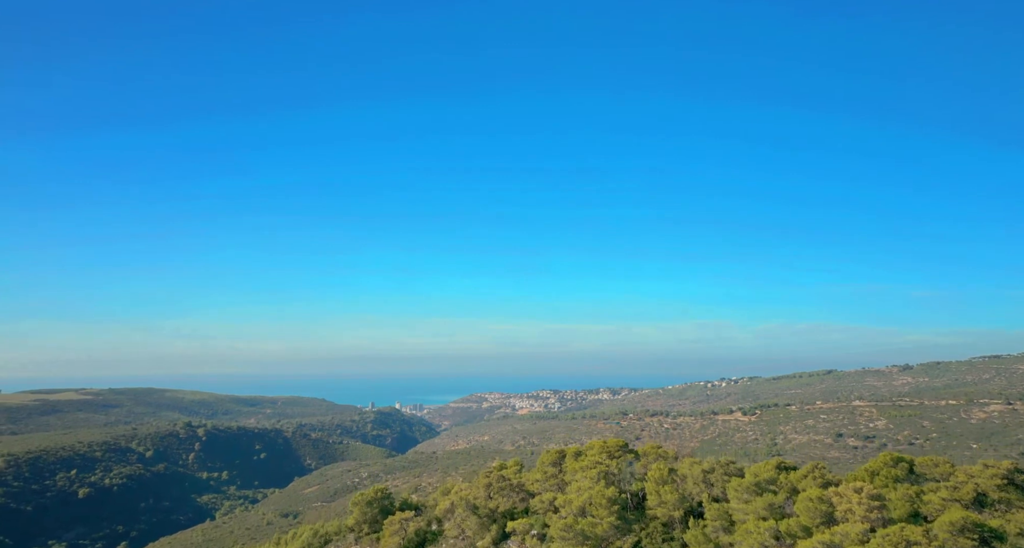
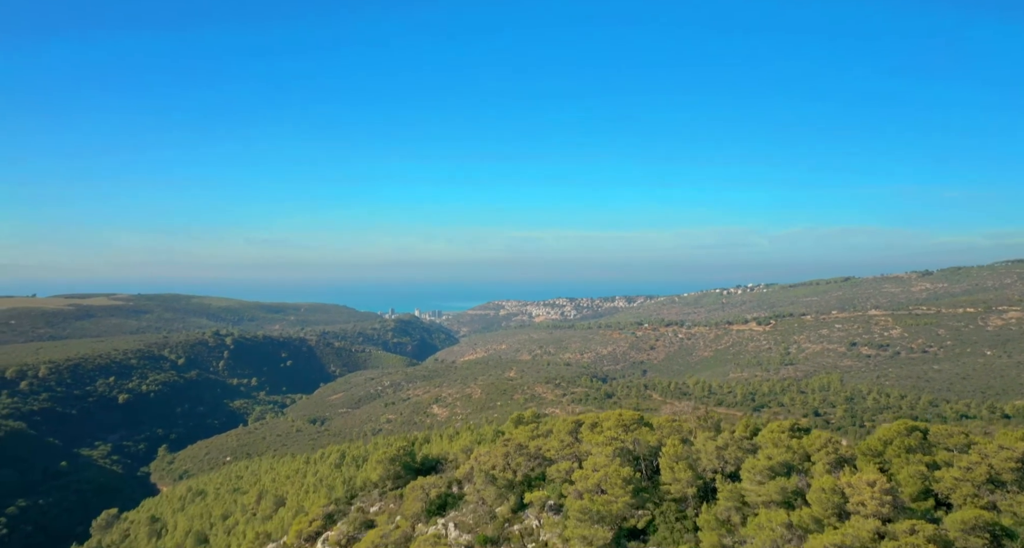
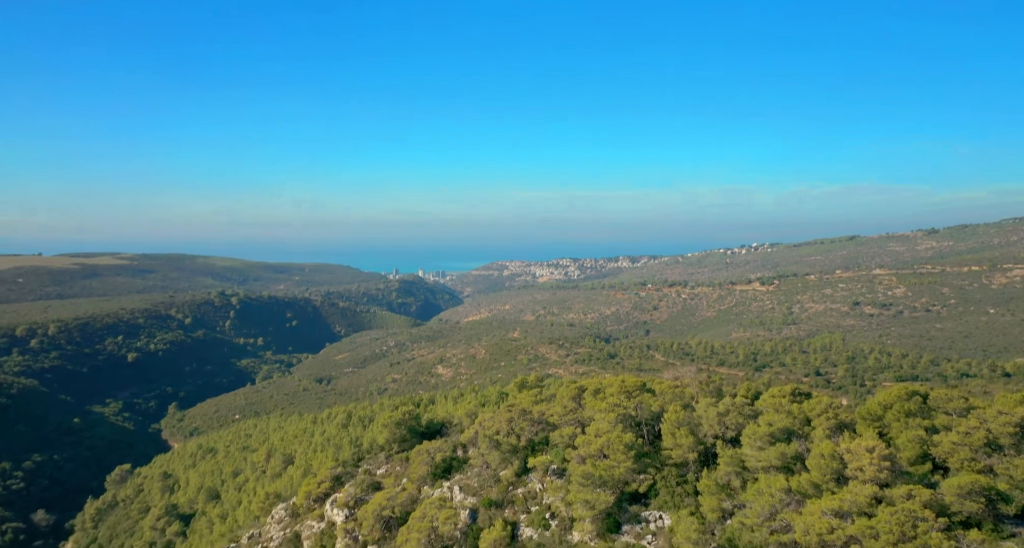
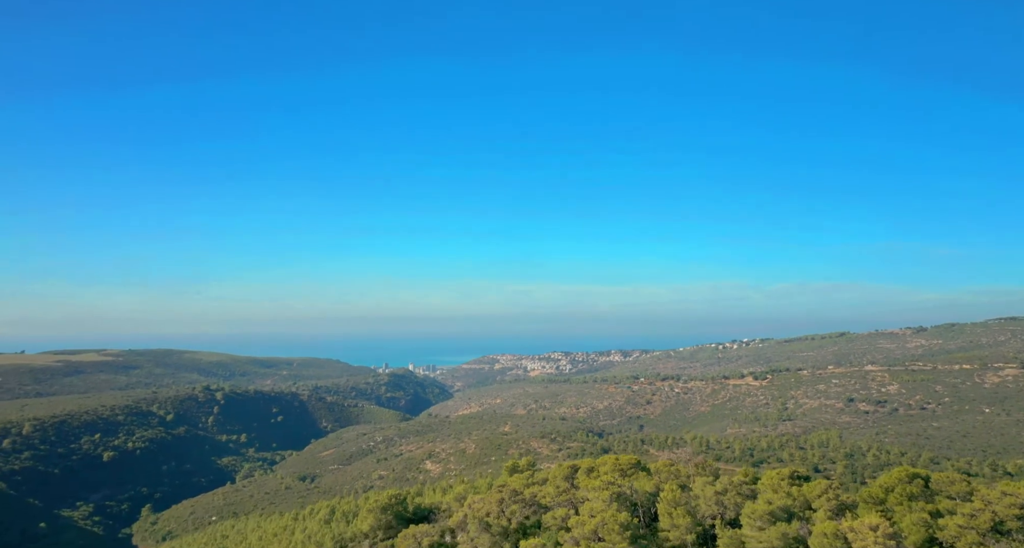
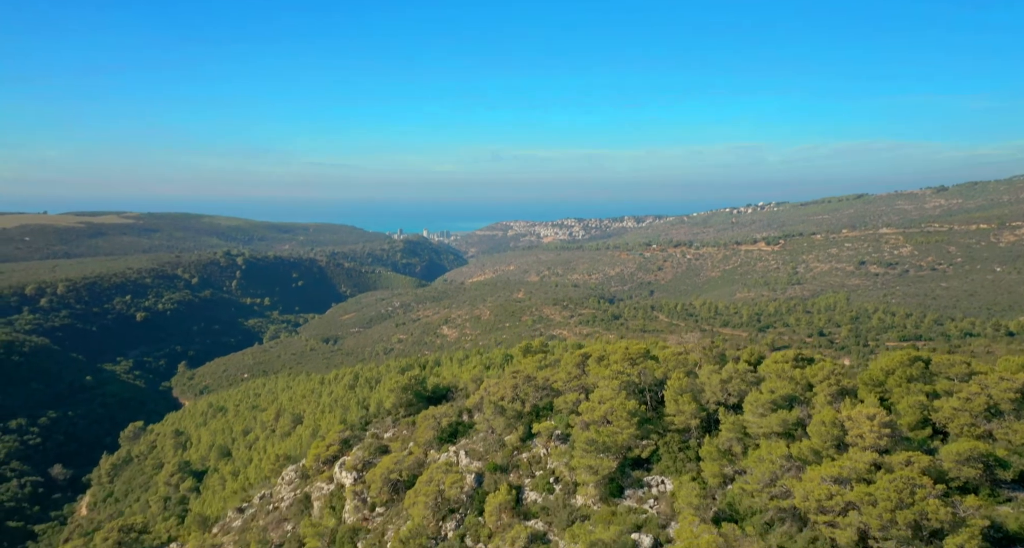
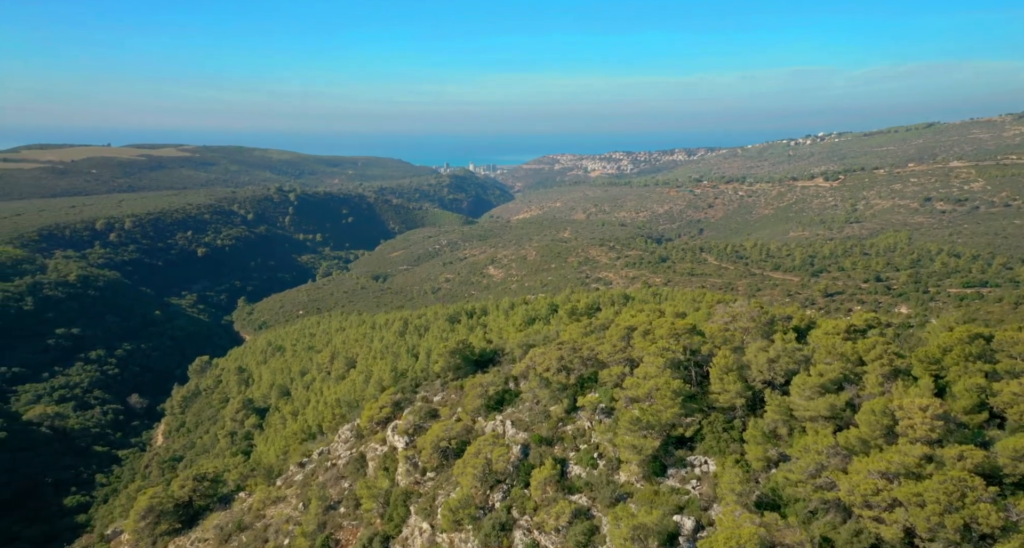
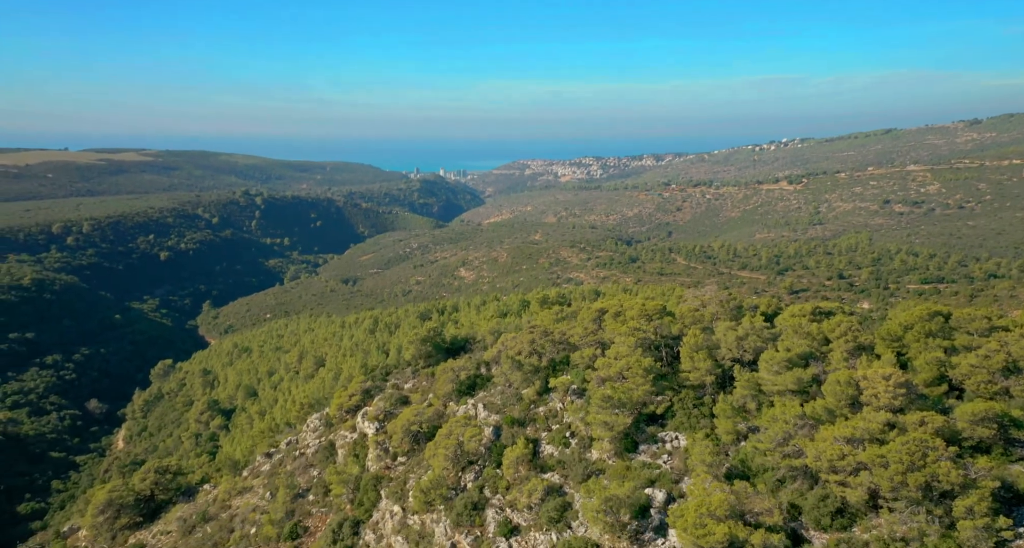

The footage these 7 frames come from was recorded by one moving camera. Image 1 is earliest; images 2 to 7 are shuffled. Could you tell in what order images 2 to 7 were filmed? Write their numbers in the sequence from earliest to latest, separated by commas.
4, 2, 3, 5, 7, 6
